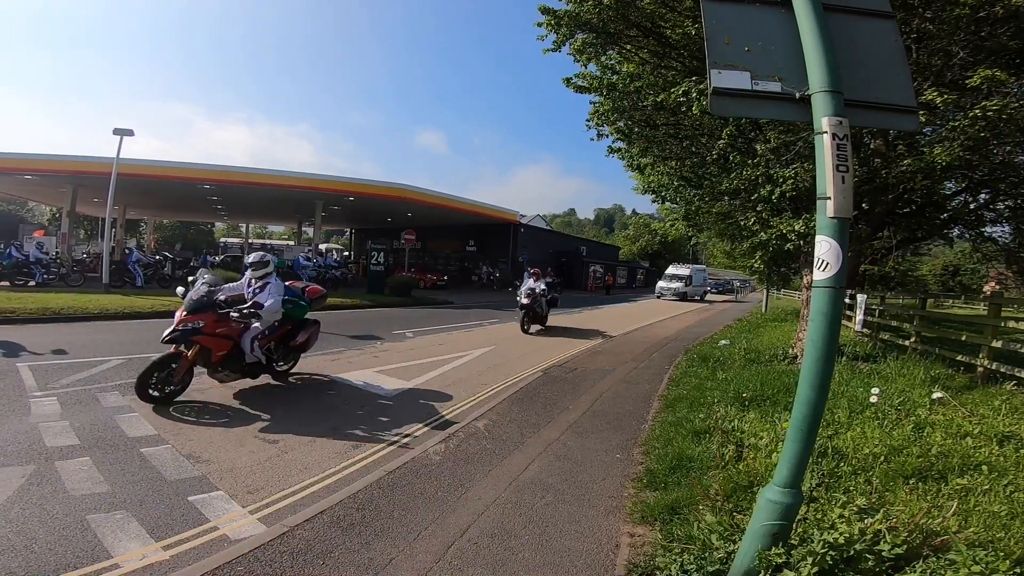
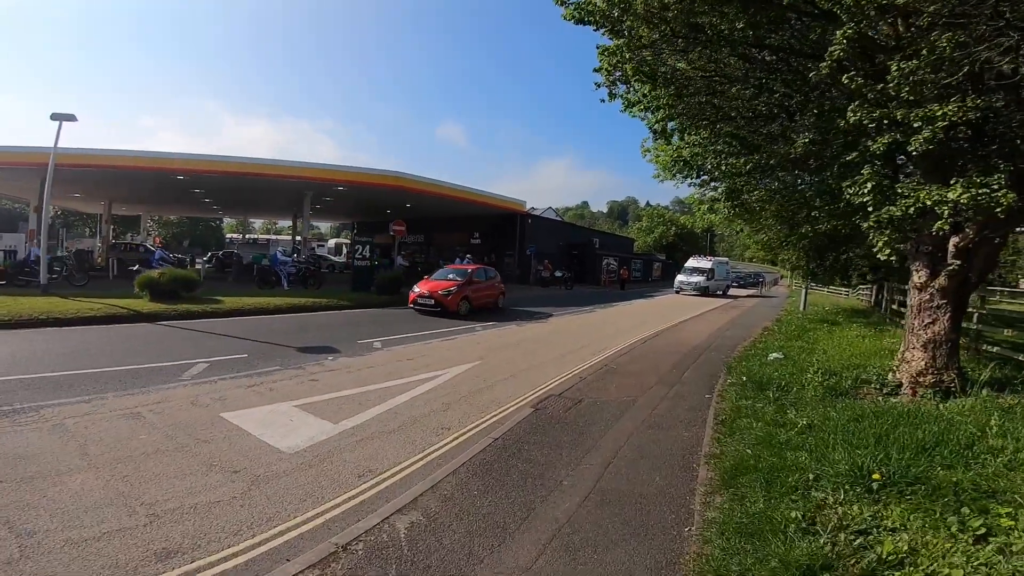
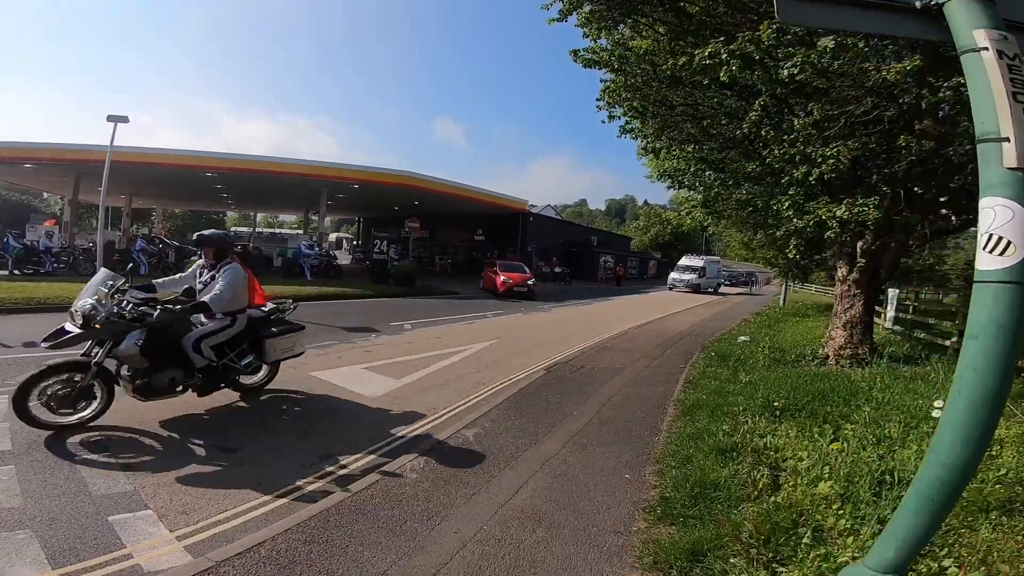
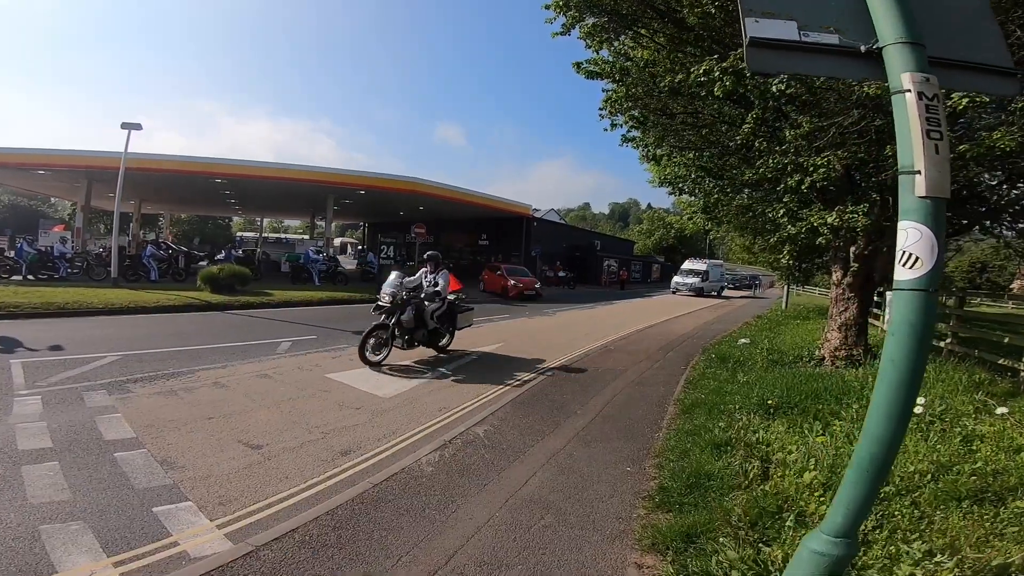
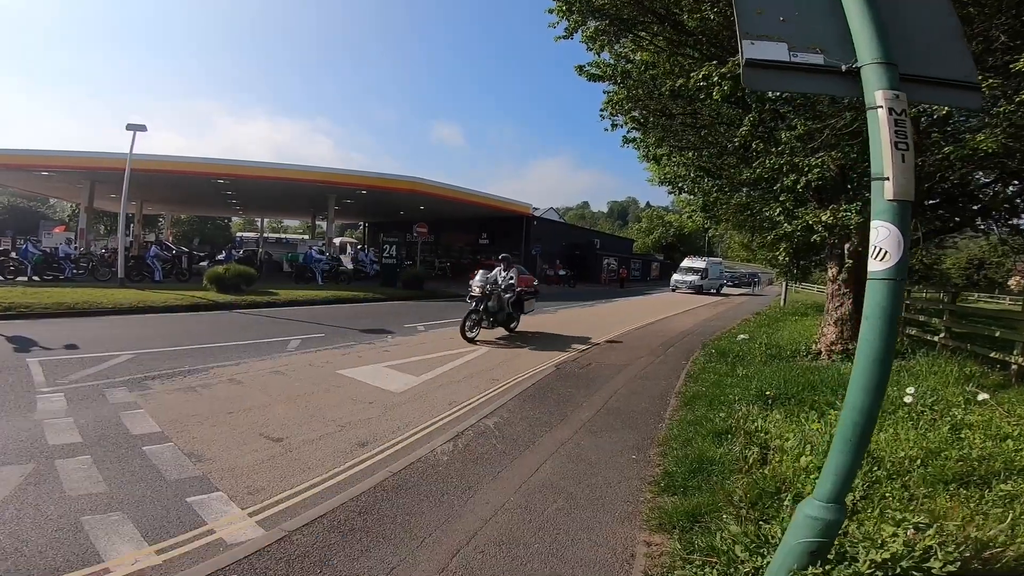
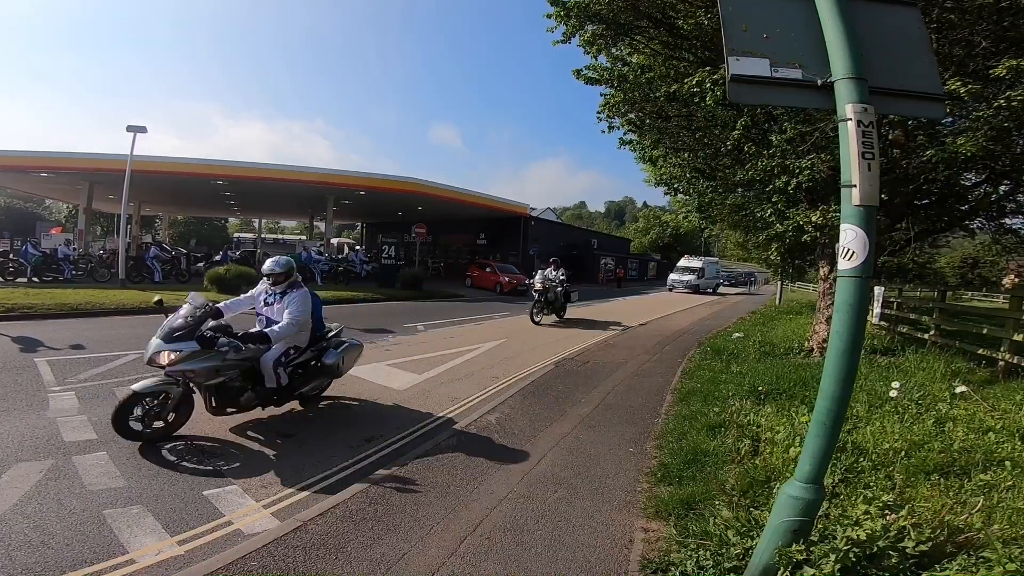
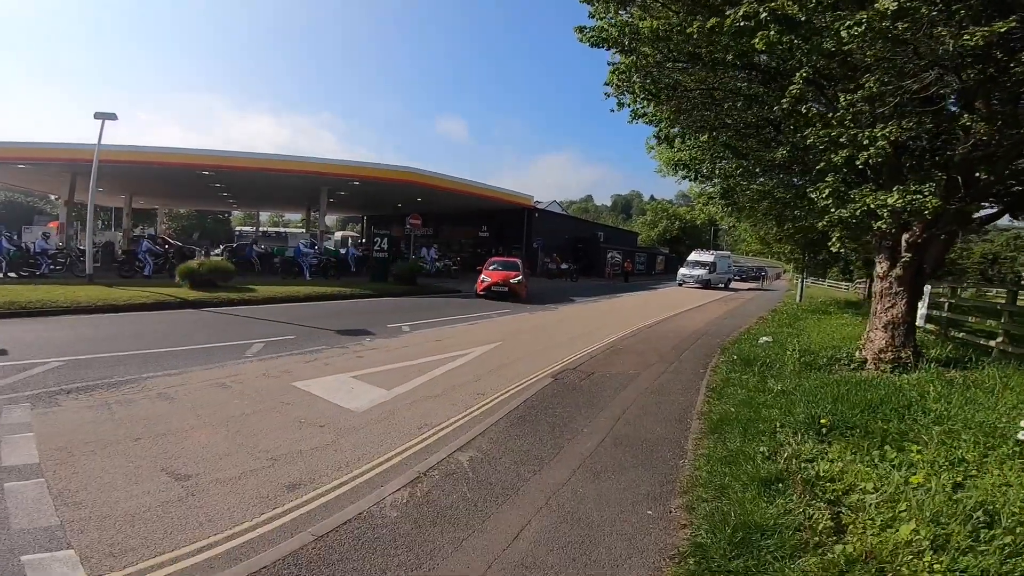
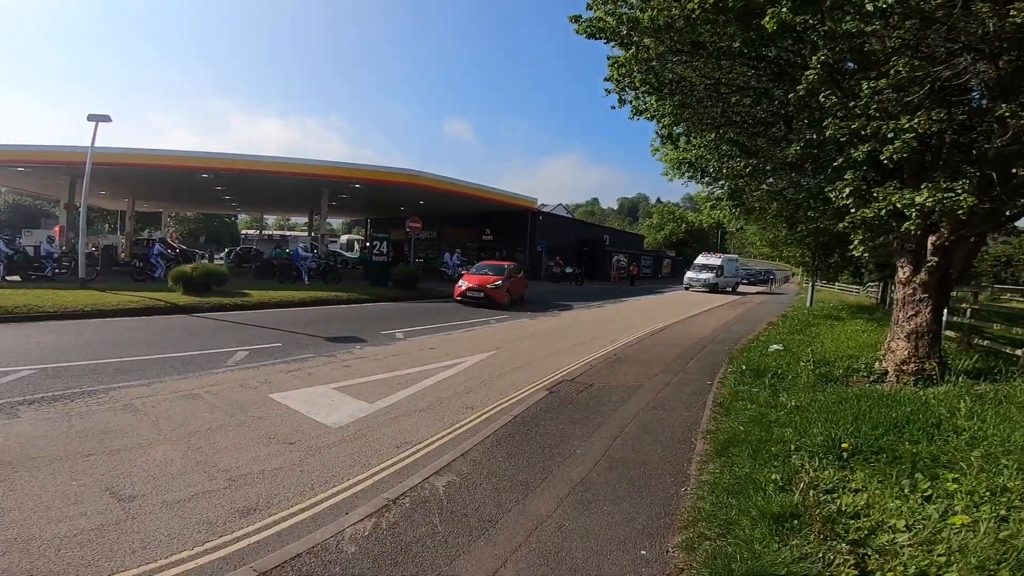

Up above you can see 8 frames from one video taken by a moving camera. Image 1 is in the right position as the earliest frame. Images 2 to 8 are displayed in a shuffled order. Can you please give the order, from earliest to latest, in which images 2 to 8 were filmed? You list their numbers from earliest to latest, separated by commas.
6, 5, 4, 3, 7, 8, 2
